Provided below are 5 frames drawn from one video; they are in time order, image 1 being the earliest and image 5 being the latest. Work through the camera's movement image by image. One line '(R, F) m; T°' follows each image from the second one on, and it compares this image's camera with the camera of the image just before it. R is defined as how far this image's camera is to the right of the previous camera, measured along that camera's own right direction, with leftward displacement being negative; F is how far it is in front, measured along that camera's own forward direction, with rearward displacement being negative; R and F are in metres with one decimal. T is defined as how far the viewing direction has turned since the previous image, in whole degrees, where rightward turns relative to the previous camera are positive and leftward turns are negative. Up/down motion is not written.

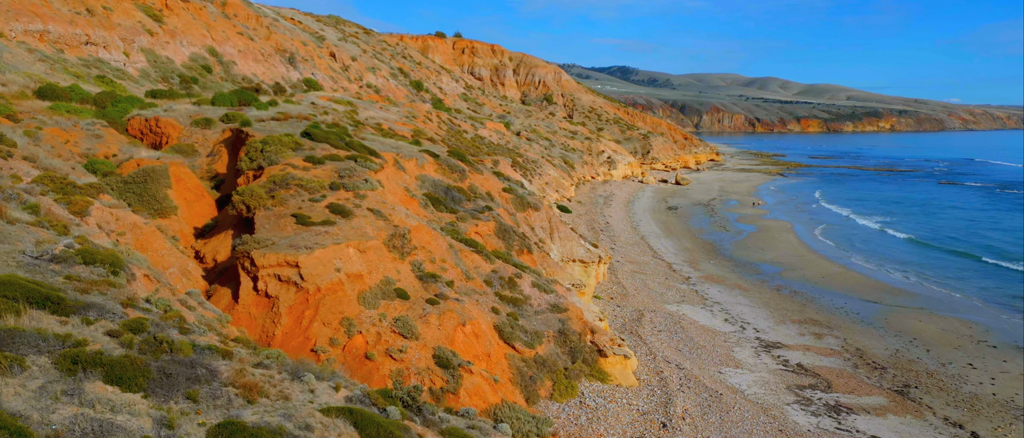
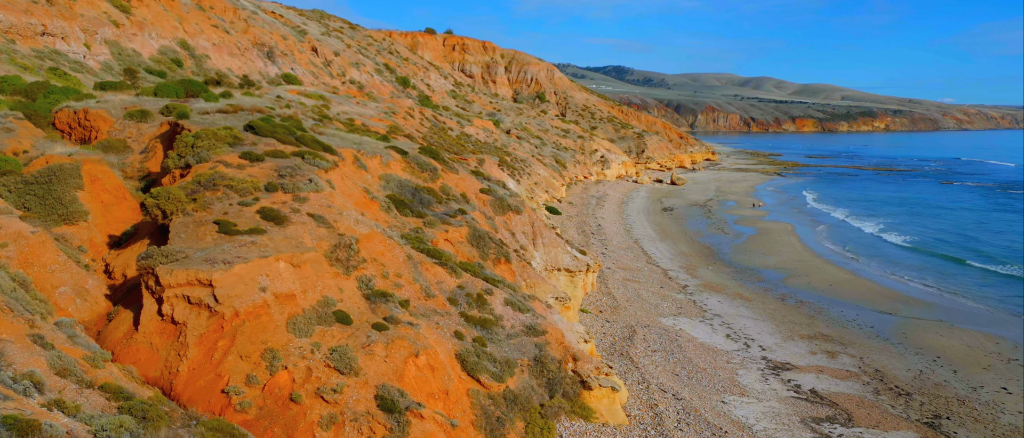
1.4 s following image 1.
(+0.6, +2.9) m; 0°
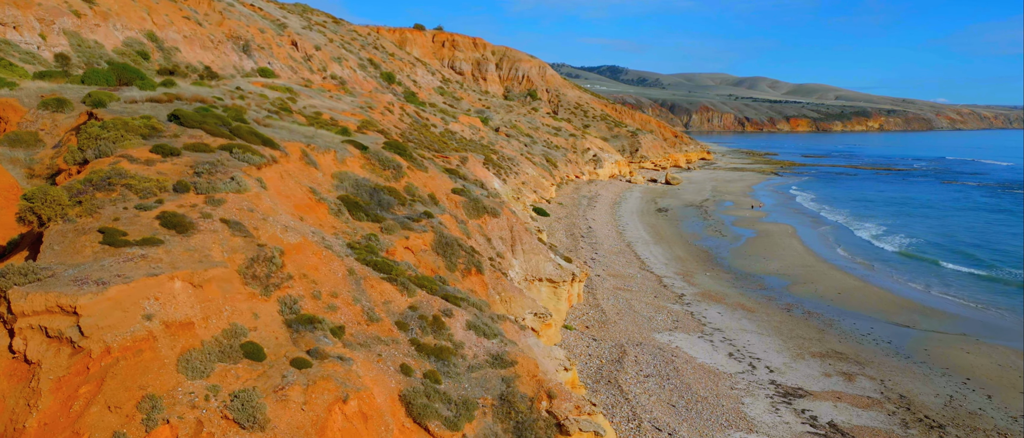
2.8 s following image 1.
(+0.6, +2.9) m; 0°
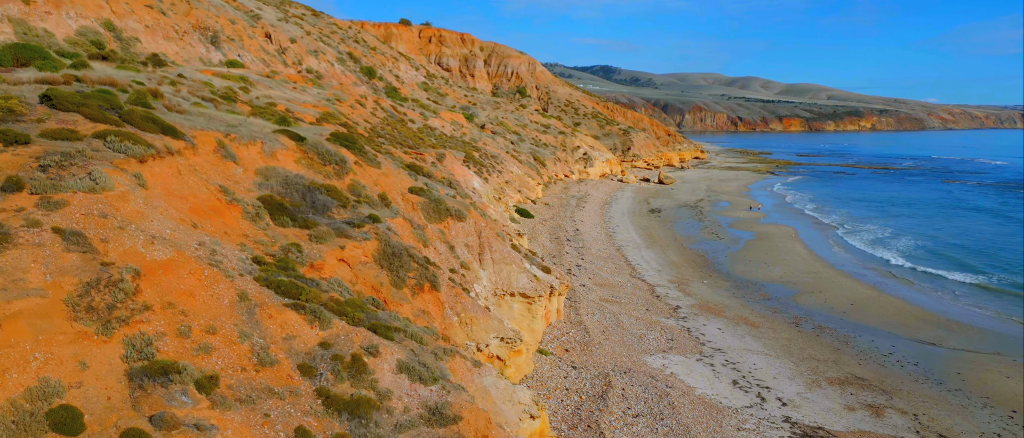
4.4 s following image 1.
(+0.7, +3.4) m; +1°
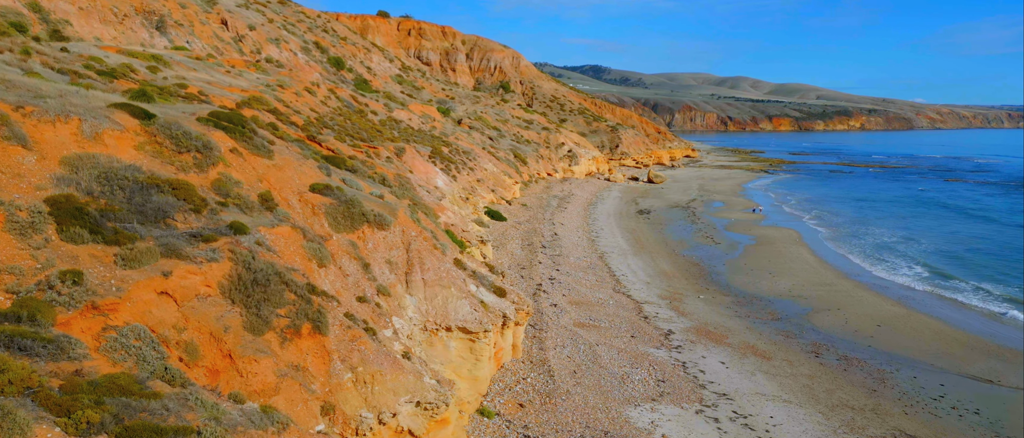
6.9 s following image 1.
(+1.1, +5.0) m; +1°
